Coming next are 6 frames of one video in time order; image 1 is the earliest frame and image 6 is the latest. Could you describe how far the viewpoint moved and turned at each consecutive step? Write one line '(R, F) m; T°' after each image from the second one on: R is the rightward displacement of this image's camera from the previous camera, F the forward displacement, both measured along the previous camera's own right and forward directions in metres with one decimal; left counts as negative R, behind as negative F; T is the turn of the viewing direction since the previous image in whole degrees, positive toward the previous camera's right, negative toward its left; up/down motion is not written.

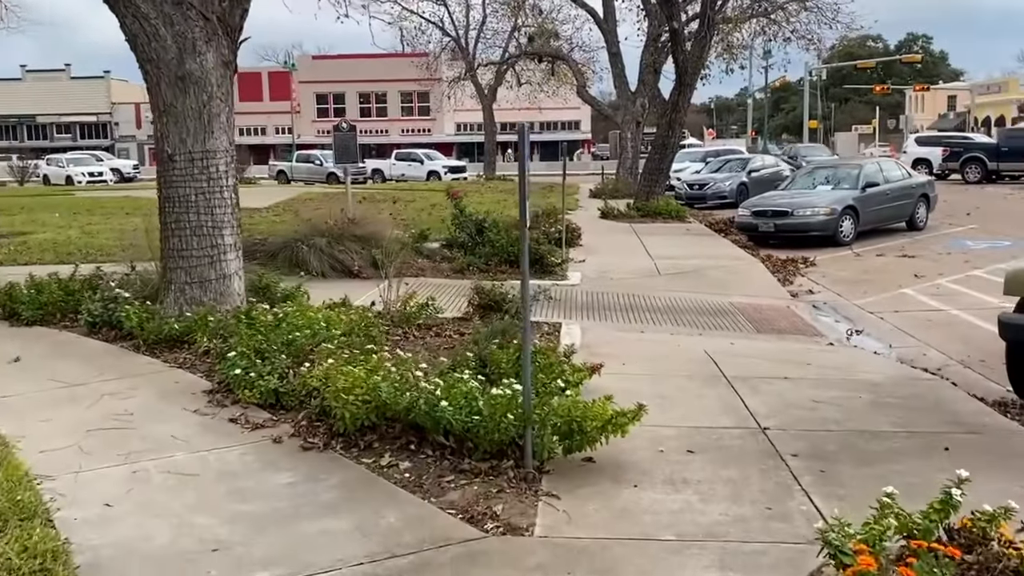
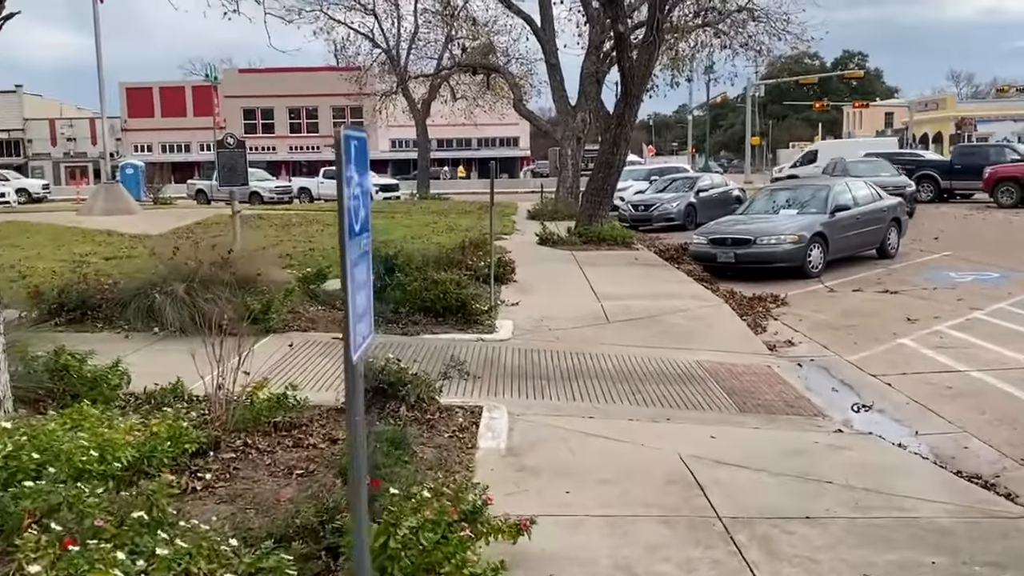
(+0.3, +2.3) m; +3°
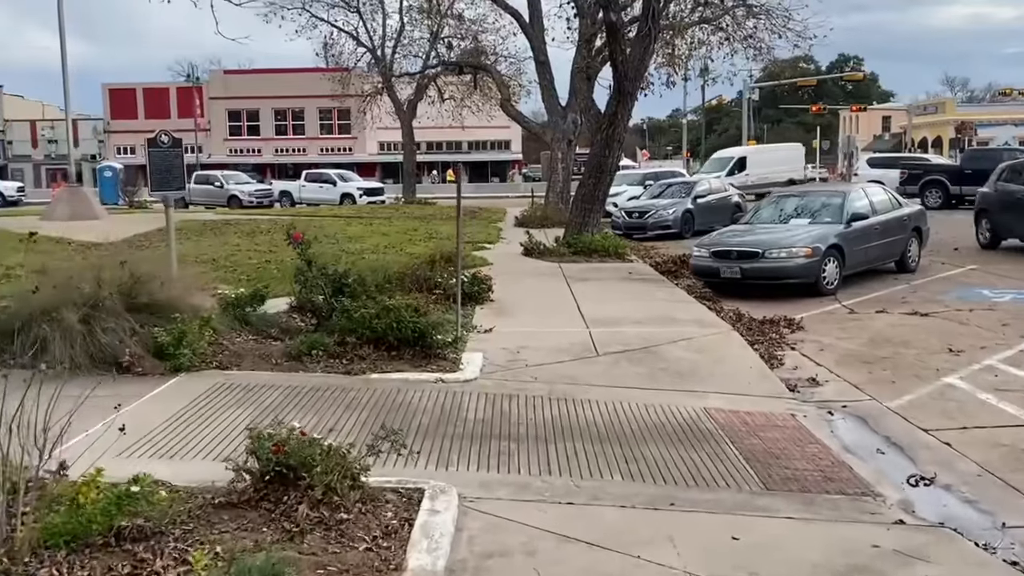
(+0.2, +1.7) m; 0°
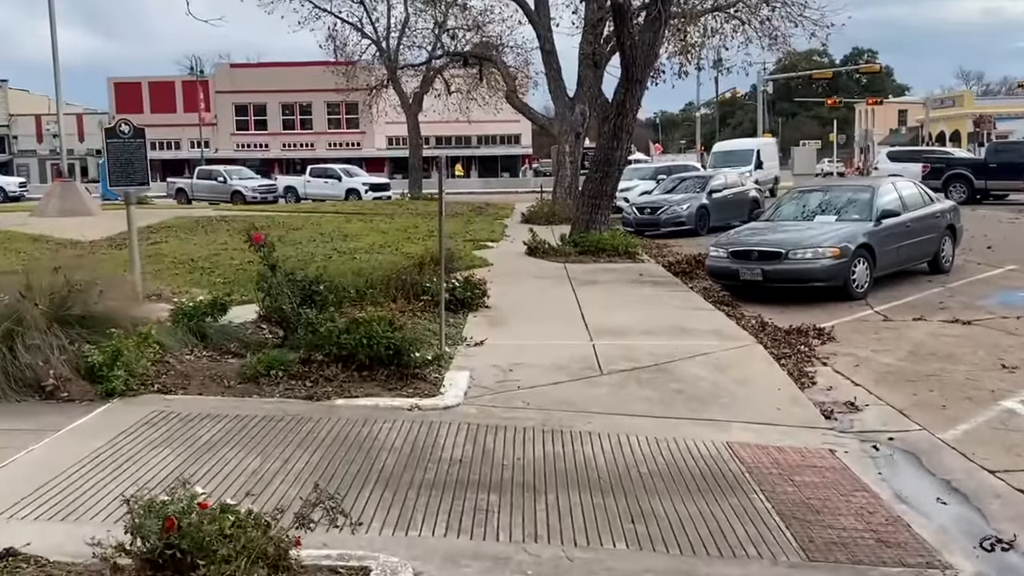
(+0.2, +1.1) m; -1°
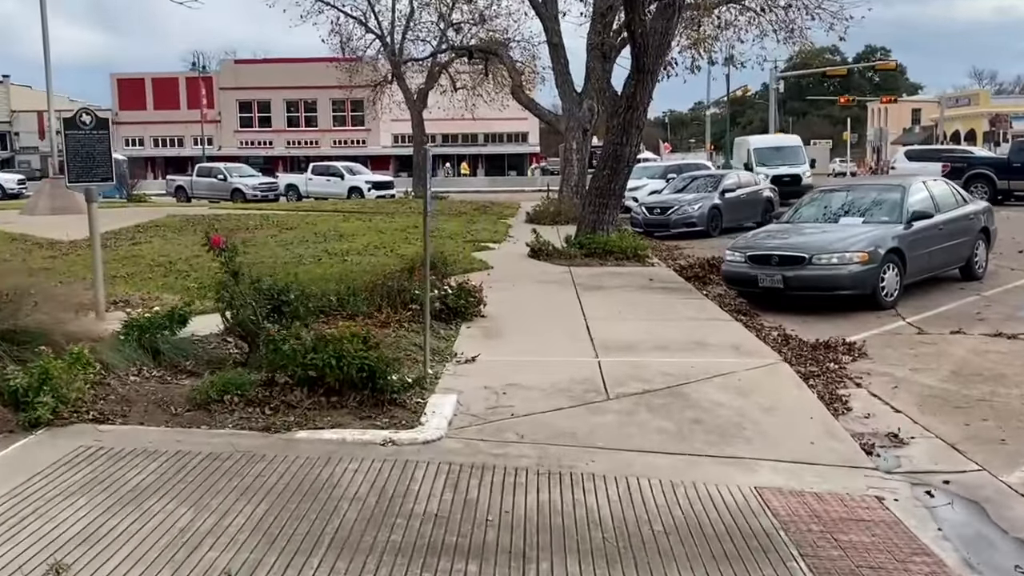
(+0.1, +0.9) m; 0°
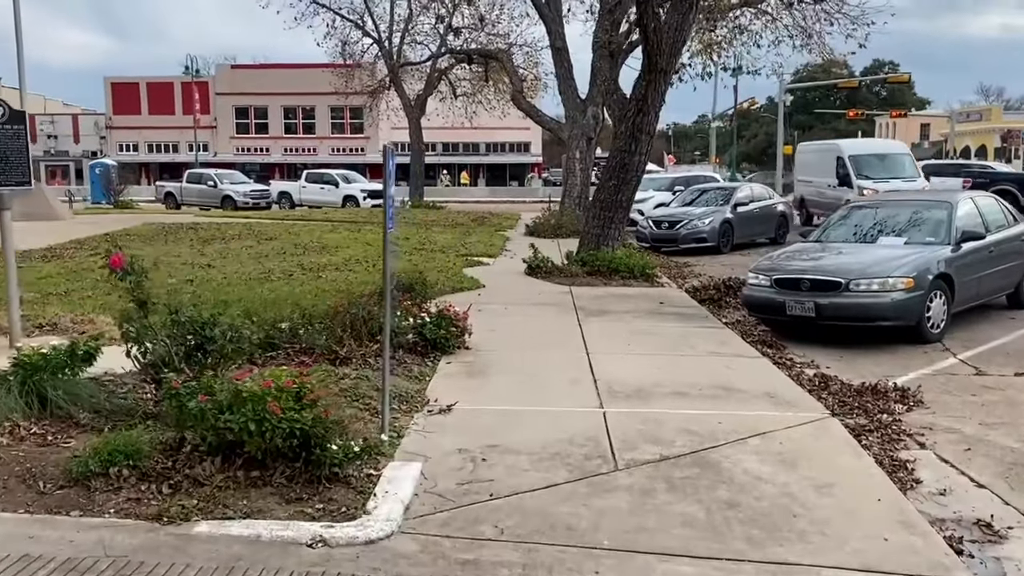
(+0.1, +1.4) m; 0°
